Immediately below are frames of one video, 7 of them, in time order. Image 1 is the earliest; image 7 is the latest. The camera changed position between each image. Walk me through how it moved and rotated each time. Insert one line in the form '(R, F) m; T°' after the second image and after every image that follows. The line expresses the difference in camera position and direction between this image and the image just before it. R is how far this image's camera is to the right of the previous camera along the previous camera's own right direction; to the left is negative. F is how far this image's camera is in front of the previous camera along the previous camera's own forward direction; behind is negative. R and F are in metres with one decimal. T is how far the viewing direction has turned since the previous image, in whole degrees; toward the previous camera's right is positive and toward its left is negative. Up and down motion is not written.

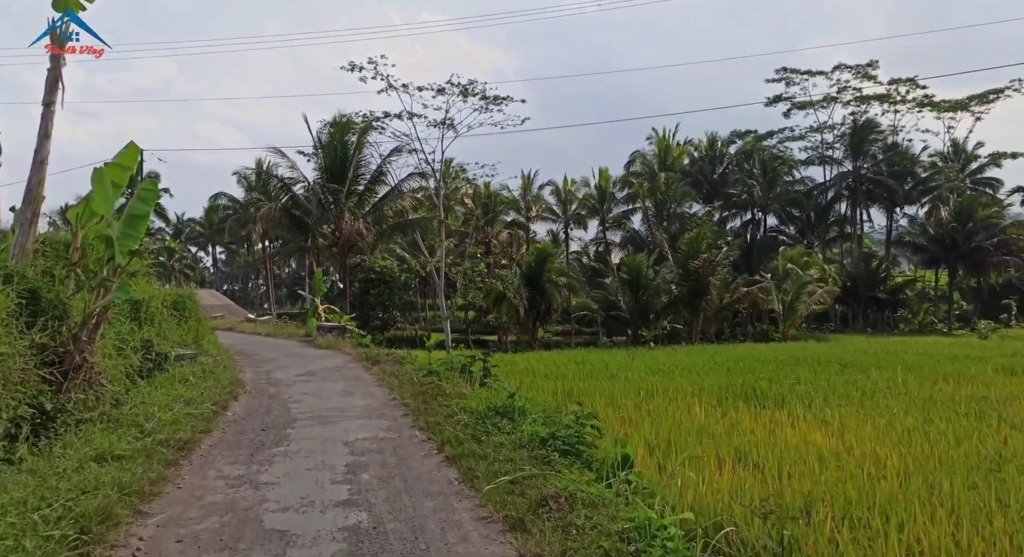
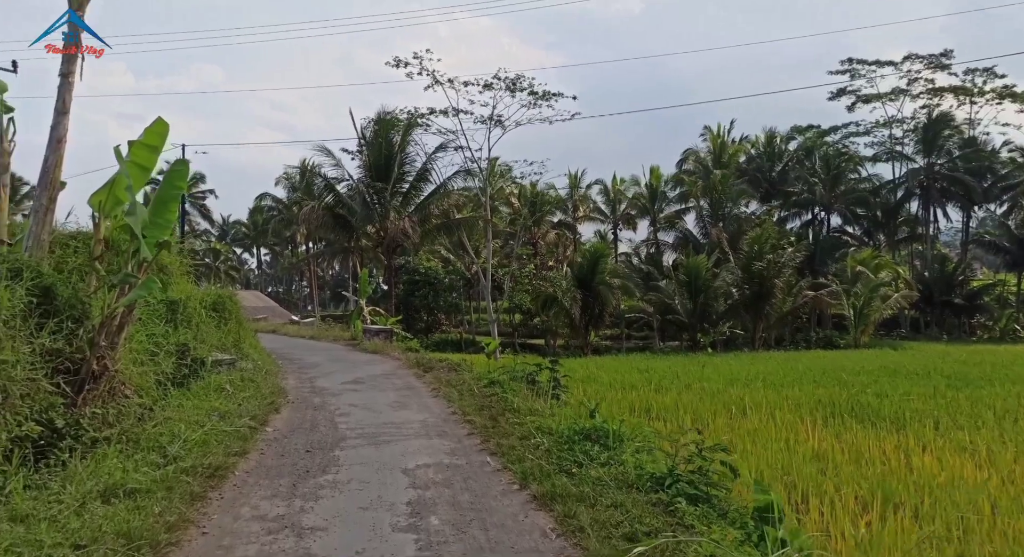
(-0.3, +1.0) m; -3°
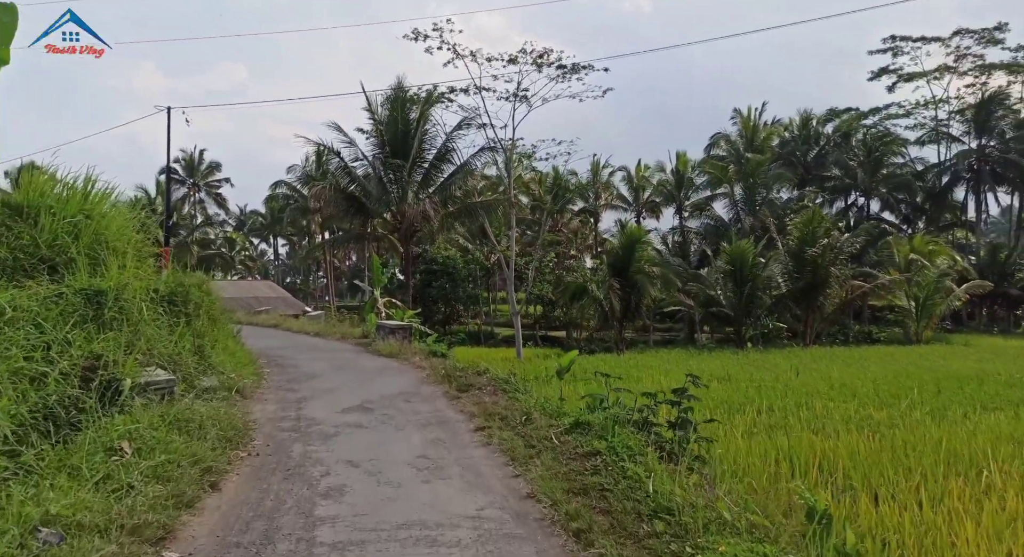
(-0.5, +3.2) m; -1°
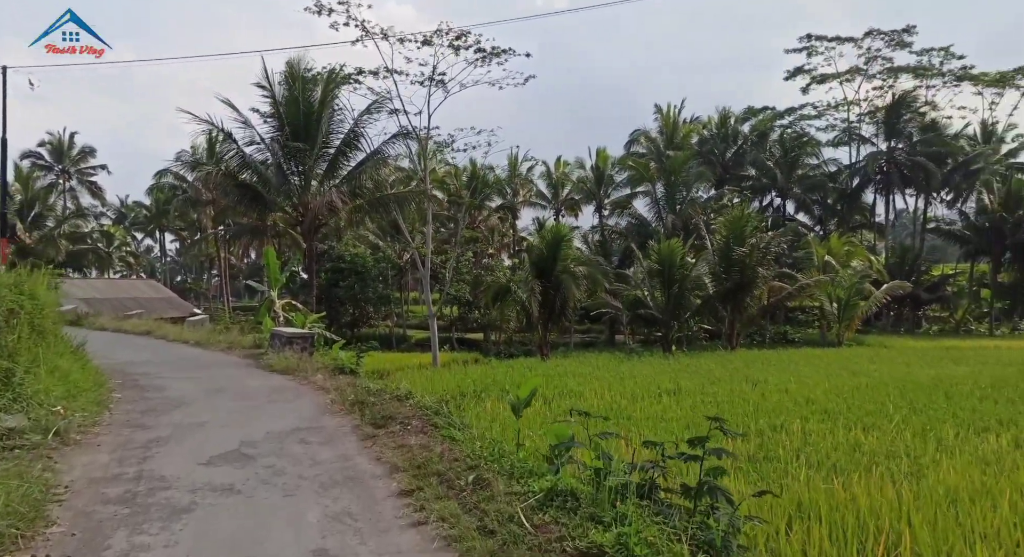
(-0.2, +1.8) m; +6°
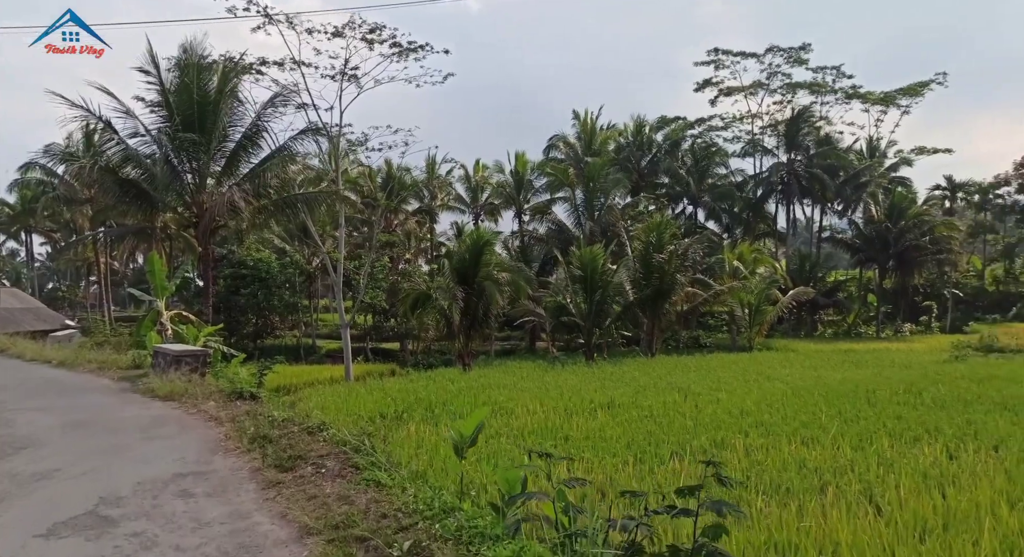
(-0.1, +0.9) m; +6°
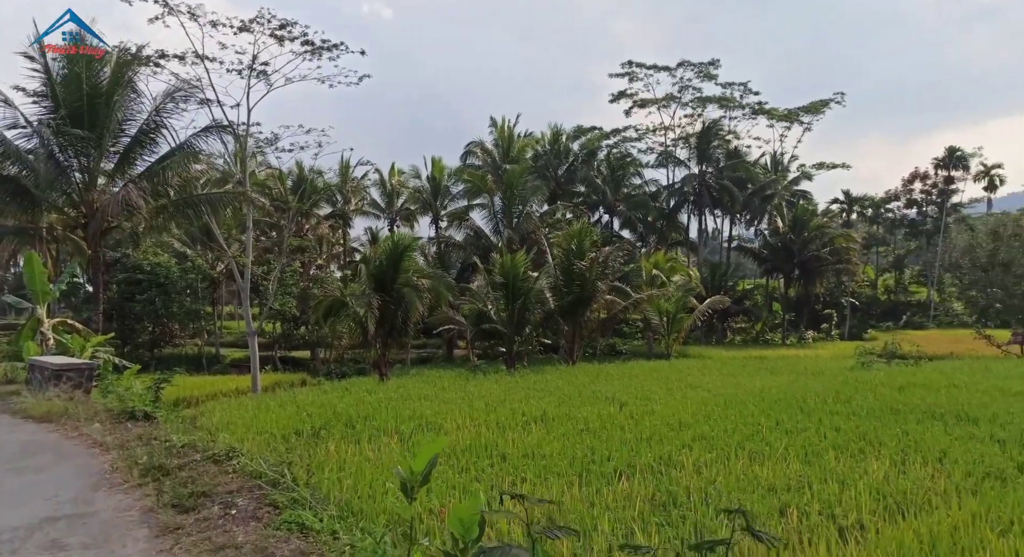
(-0.2, +0.7) m; +6°
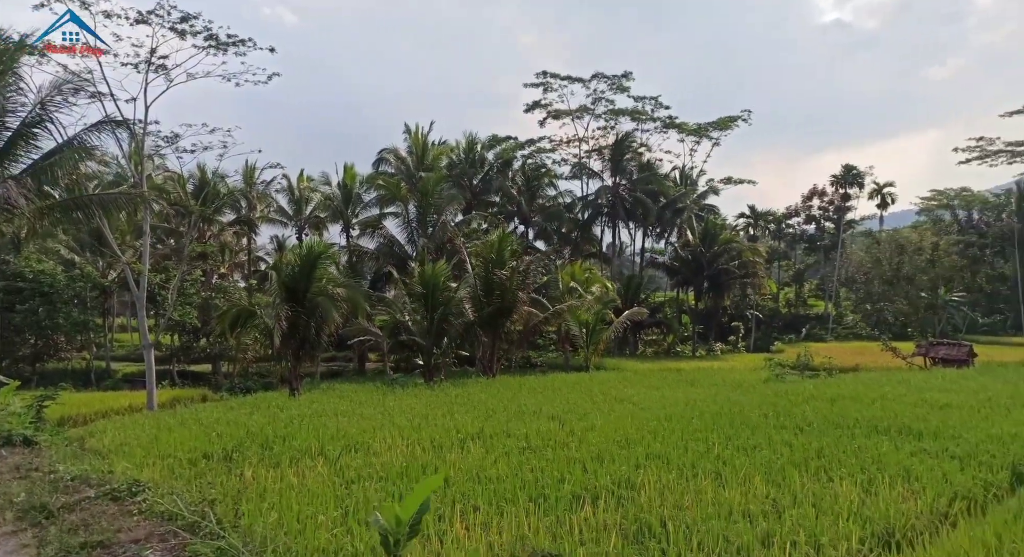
(-0.3, +0.7) m; +7°
